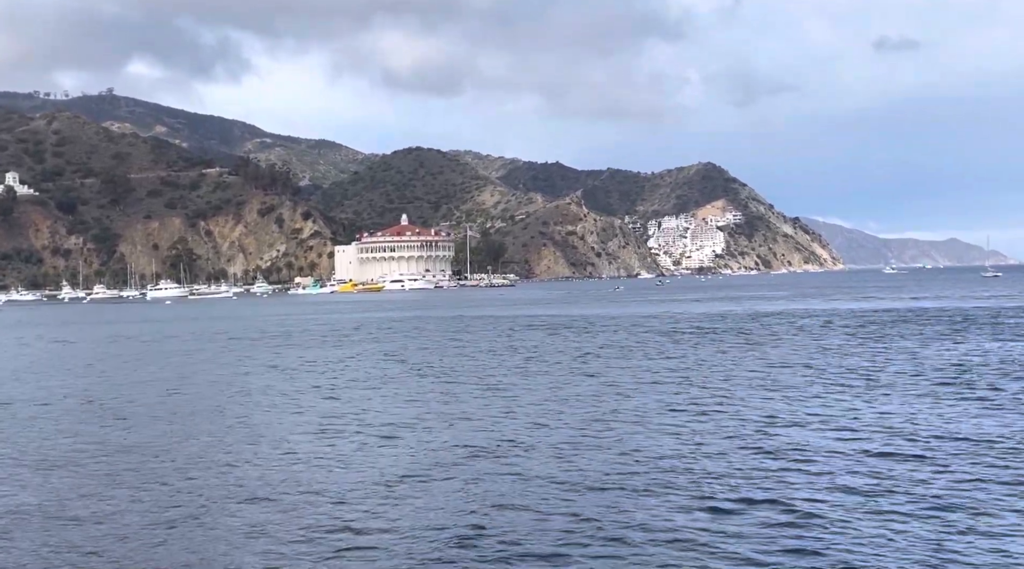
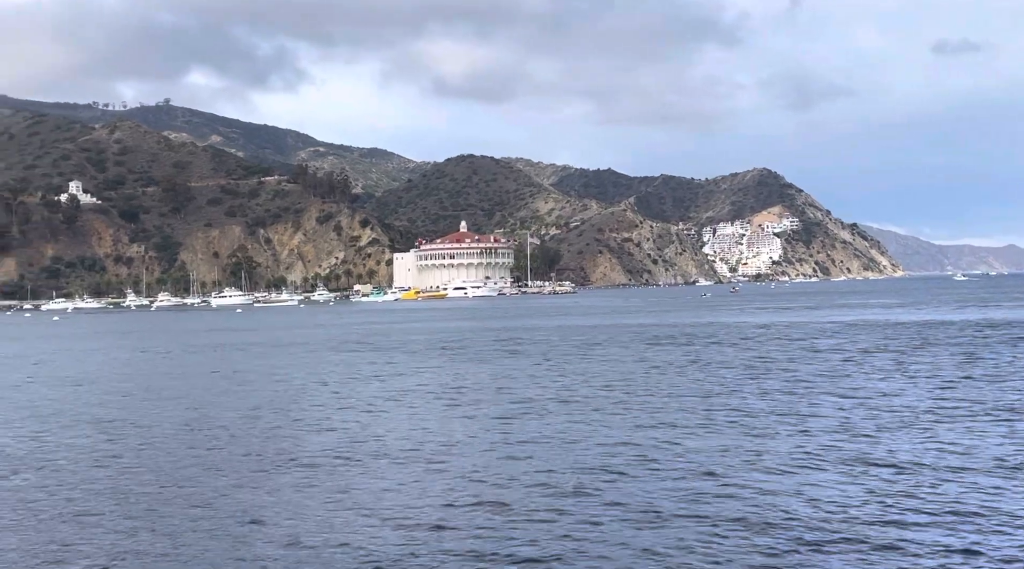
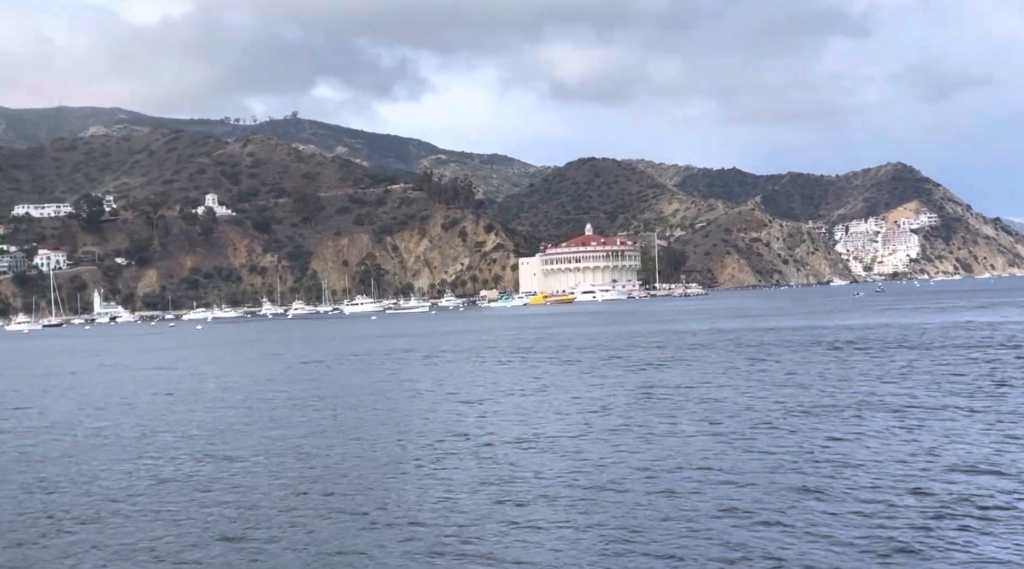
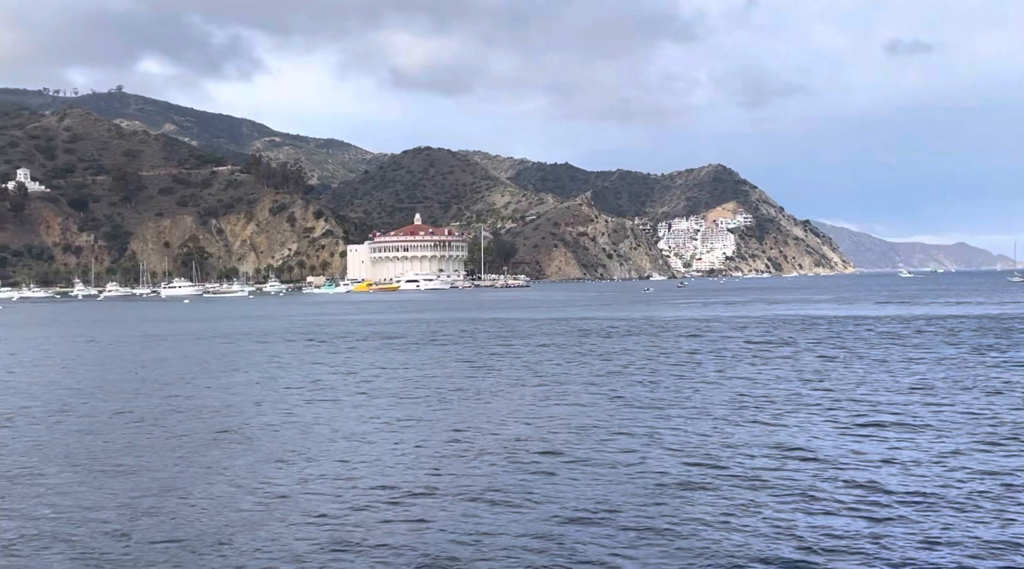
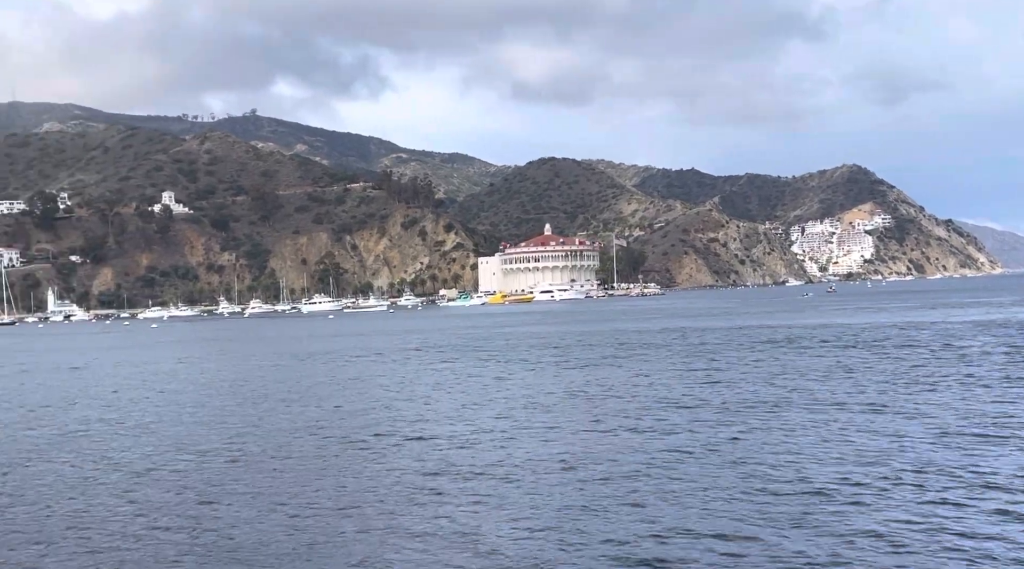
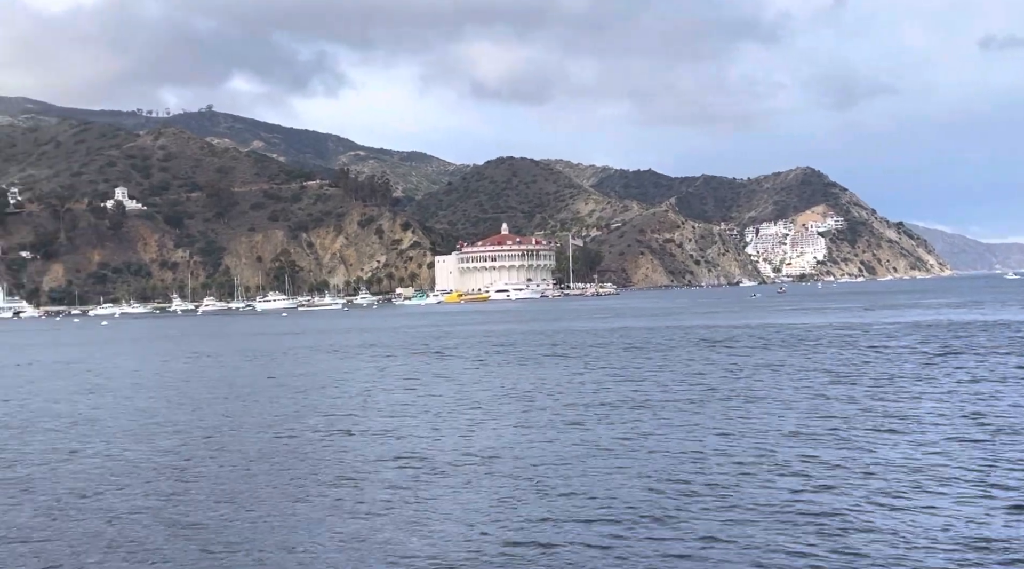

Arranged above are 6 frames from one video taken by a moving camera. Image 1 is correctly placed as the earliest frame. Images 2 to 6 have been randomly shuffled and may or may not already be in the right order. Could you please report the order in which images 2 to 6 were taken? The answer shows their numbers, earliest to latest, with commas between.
4, 2, 6, 5, 3
